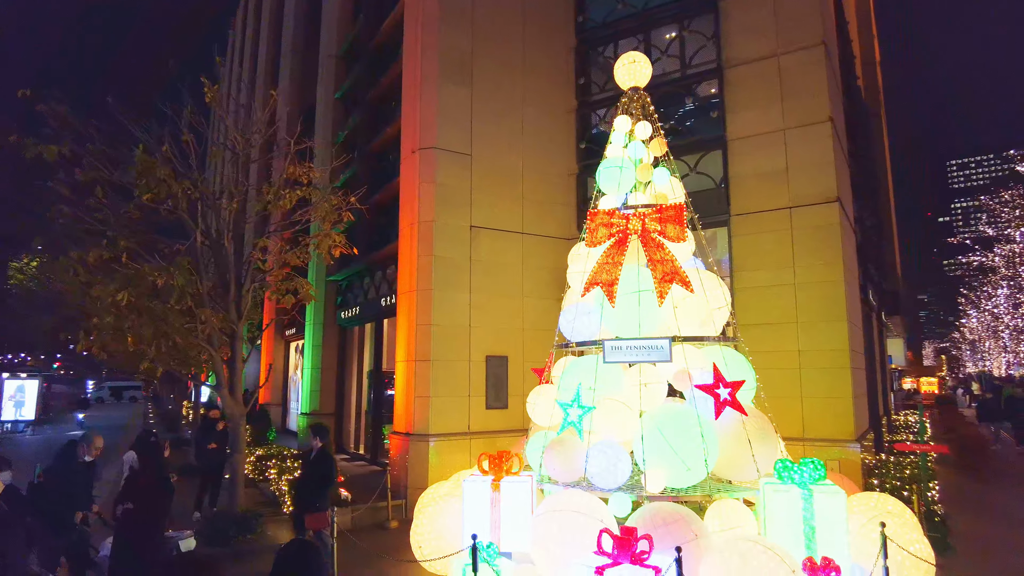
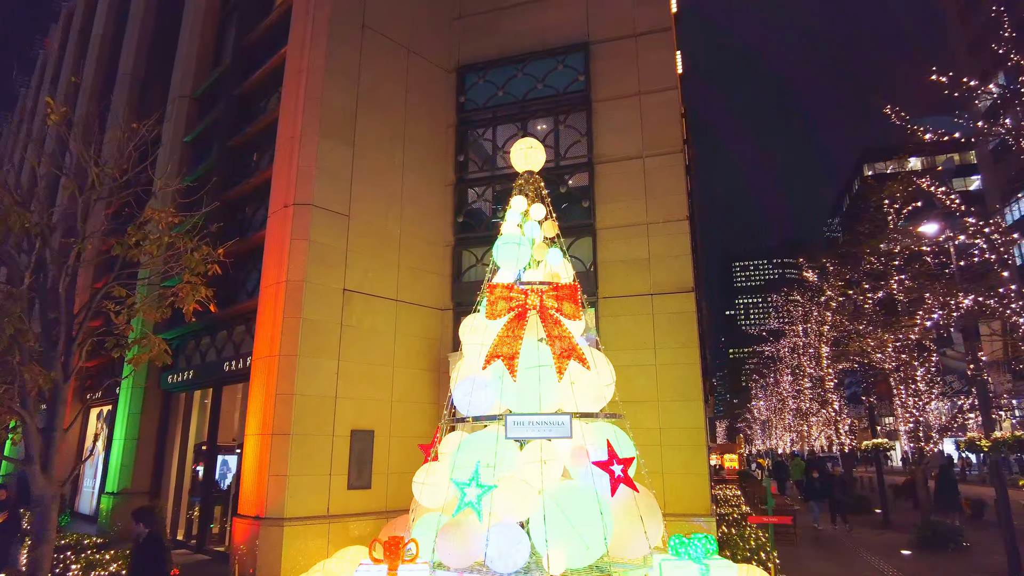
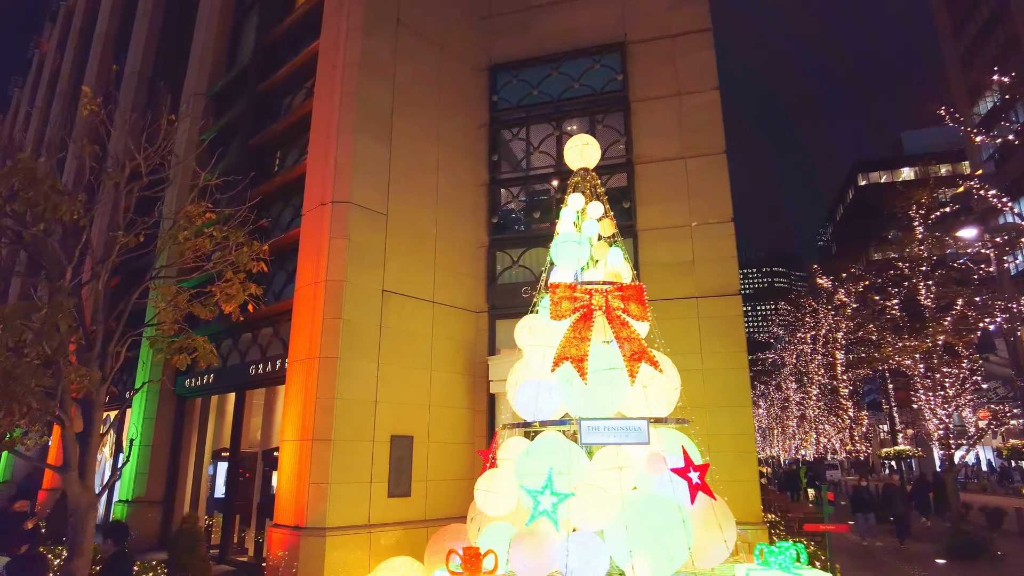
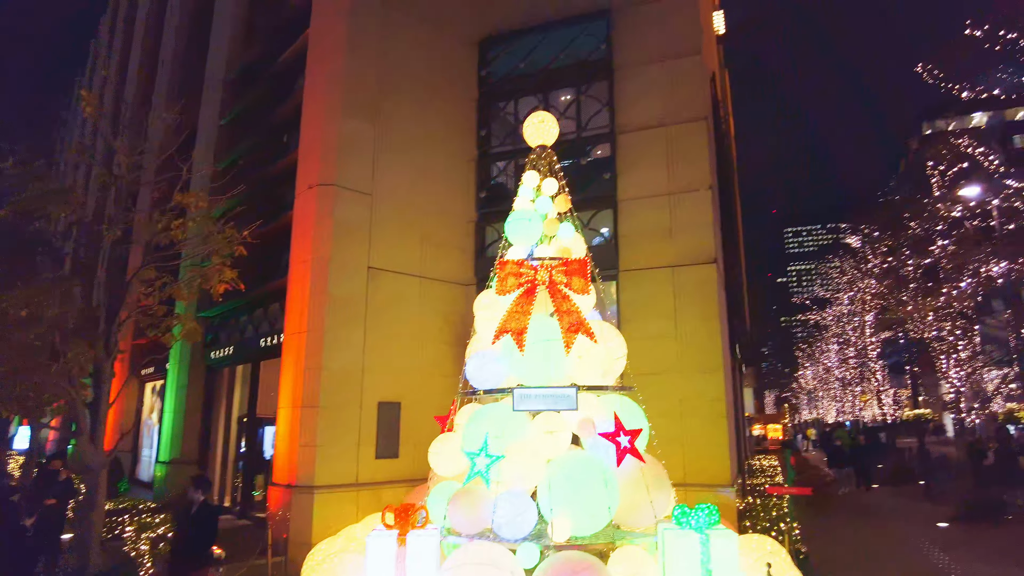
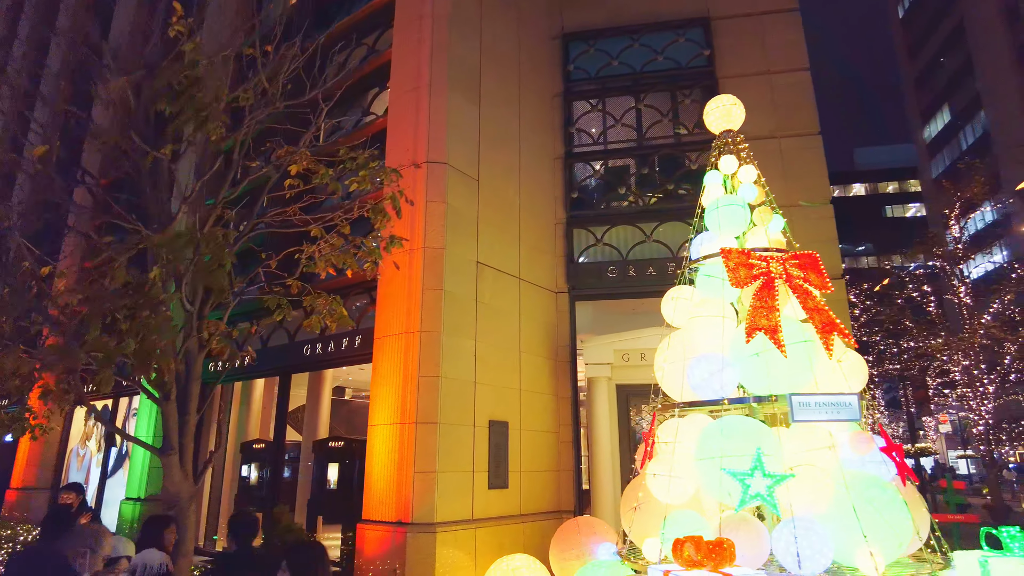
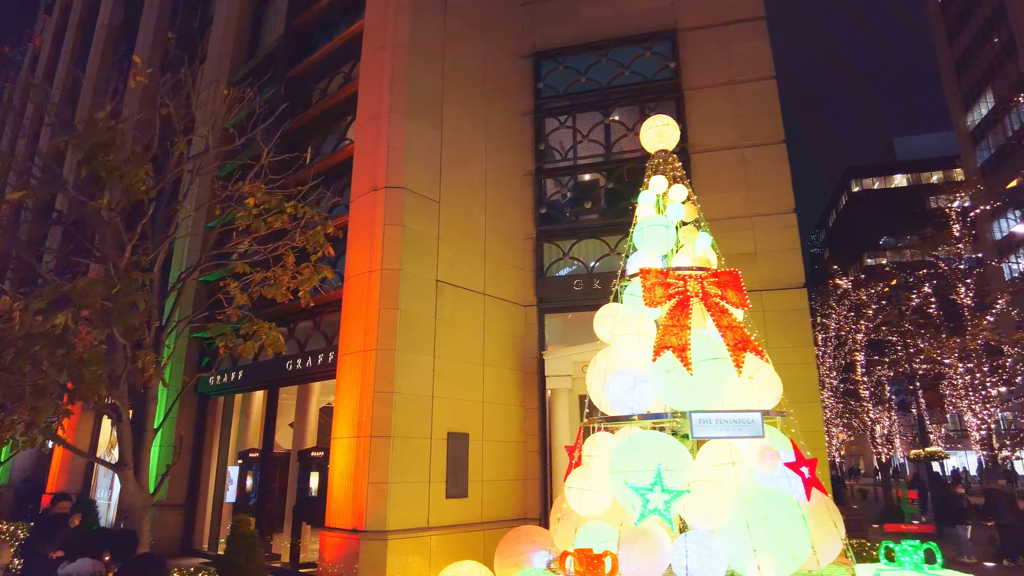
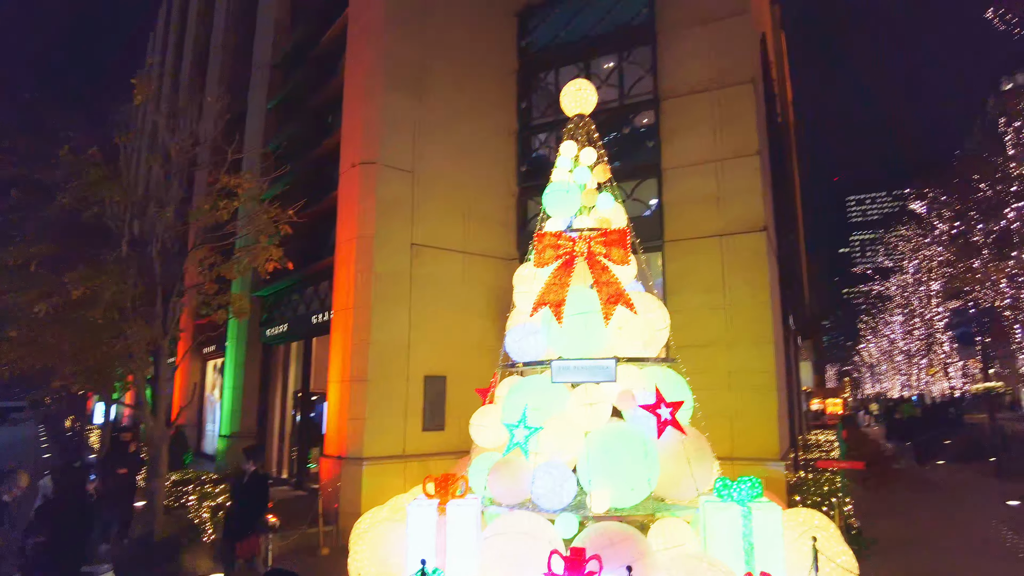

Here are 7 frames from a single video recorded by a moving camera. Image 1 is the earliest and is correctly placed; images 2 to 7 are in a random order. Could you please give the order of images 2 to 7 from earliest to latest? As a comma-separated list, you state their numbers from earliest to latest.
7, 4, 2, 3, 6, 5
